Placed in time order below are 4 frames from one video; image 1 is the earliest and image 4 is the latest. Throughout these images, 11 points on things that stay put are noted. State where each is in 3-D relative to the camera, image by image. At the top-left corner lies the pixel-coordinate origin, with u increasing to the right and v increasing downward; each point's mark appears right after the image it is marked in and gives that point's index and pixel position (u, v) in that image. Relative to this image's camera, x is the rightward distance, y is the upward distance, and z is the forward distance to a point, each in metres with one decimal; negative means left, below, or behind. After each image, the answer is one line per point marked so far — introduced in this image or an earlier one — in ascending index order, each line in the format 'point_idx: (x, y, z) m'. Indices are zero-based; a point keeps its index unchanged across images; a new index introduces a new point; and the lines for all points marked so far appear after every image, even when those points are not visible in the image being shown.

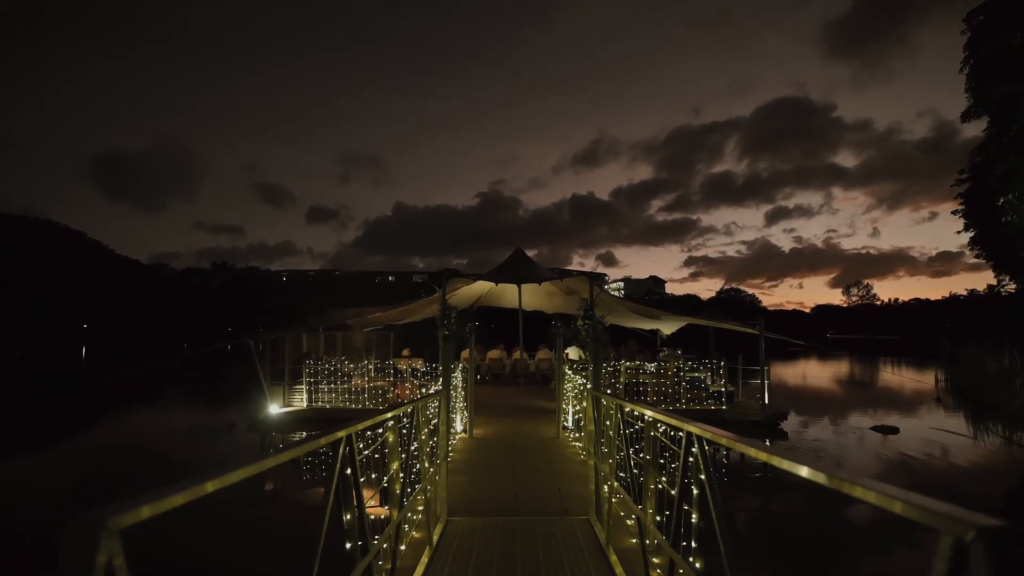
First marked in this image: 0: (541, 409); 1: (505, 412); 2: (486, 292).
0: (+0.6, -2.3, +11.5) m
1: (-0.2, -2.3, +11.1) m
2: (-0.8, -0.1, +16.6) m
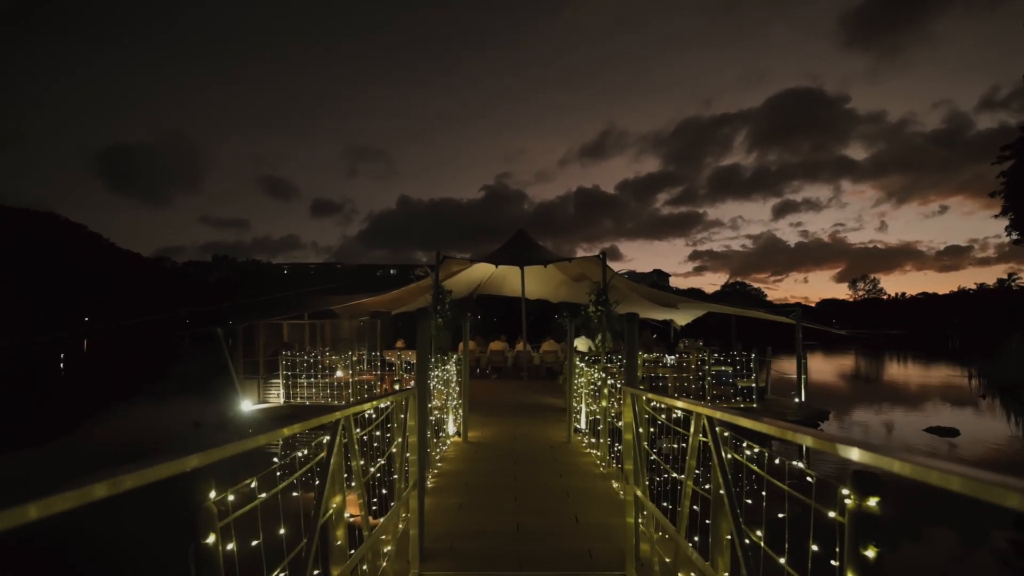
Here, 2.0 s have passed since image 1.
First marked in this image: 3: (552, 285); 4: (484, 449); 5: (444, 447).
0: (+0.6, -2.0, +10.1) m
1: (-0.1, -2.0, +9.7) m
2: (-0.7, +0.2, +15.1) m
3: (+1.0, +0.1, +15.8) m
4: (-0.3, -1.9, +7.1) m
5: (-0.8, -1.8, +6.8) m
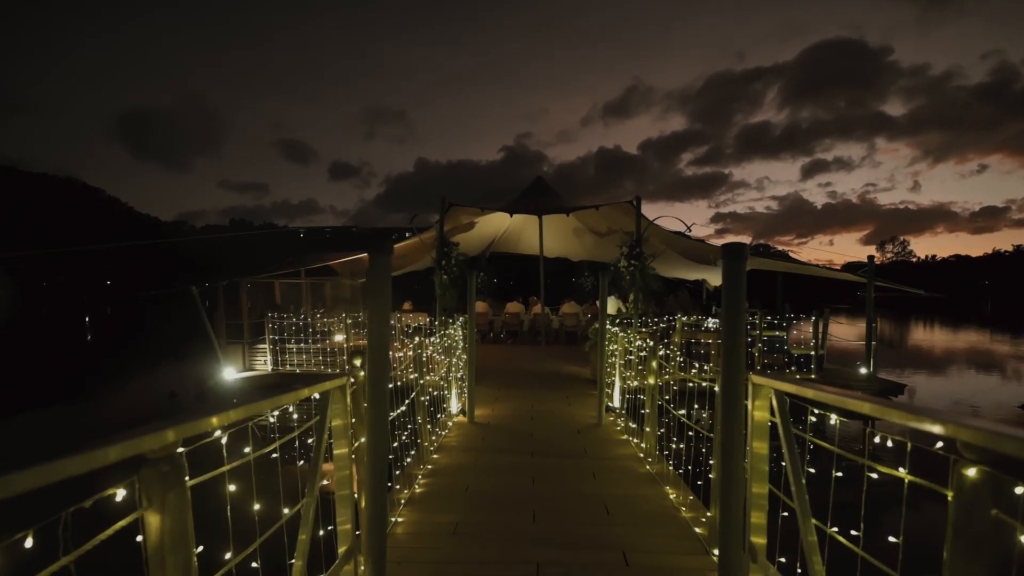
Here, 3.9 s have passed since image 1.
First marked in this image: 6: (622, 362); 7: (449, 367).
0: (+0.9, -1.3, +8.6) m
1: (+0.1, -1.3, +8.3) m
2: (-0.3, +1.3, +13.6) m
3: (+1.5, +1.1, +14.2) m
4: (-0.2, -1.4, +5.7) m
5: (-0.6, -1.3, +5.4) m
6: (+1.2, -0.8, +6.4) m
7: (-0.7, -0.8, +6.2) m
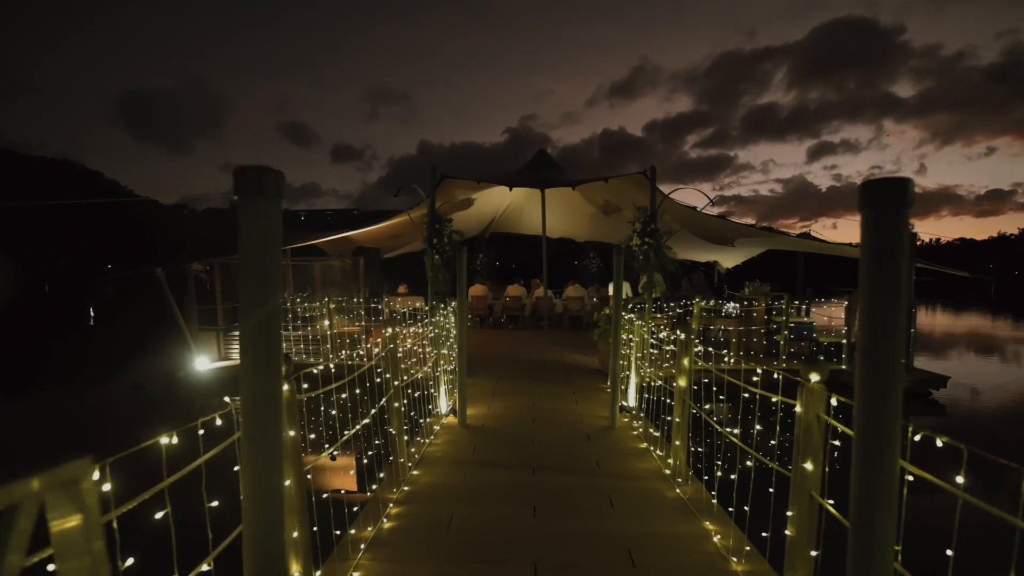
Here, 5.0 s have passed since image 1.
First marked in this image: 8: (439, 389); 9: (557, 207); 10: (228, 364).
0: (+0.9, -1.0, +7.7) m
1: (+0.1, -1.1, +7.4) m
2: (-0.3, +1.7, +12.6) m
3: (+1.5, +1.5, +13.2) m
4: (-0.2, -1.2, +4.8) m
5: (-0.7, -1.2, +4.5) m
6: (+1.2, -0.6, +5.5) m
7: (-0.7, -0.6, +5.3) m
8: (-0.7, -0.9, +5.2) m
9: (+1.0, +1.7, +12.5) m
10: (-4.2, -1.1, +8.8) m
